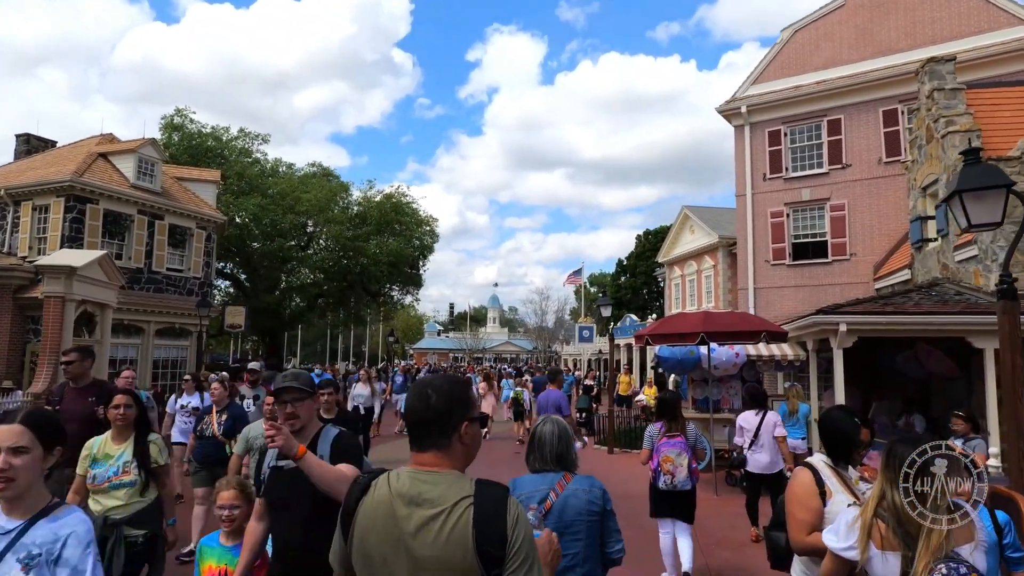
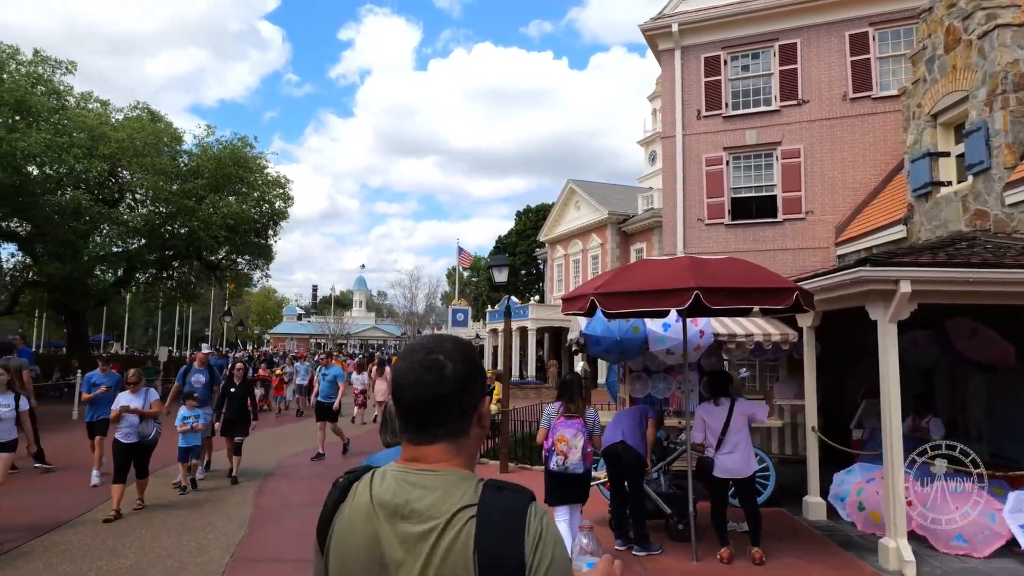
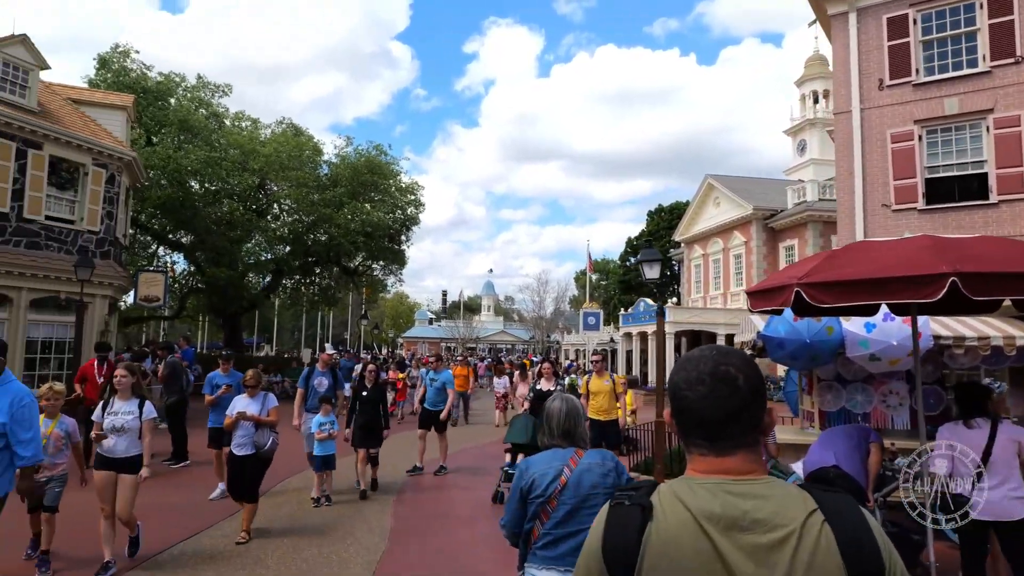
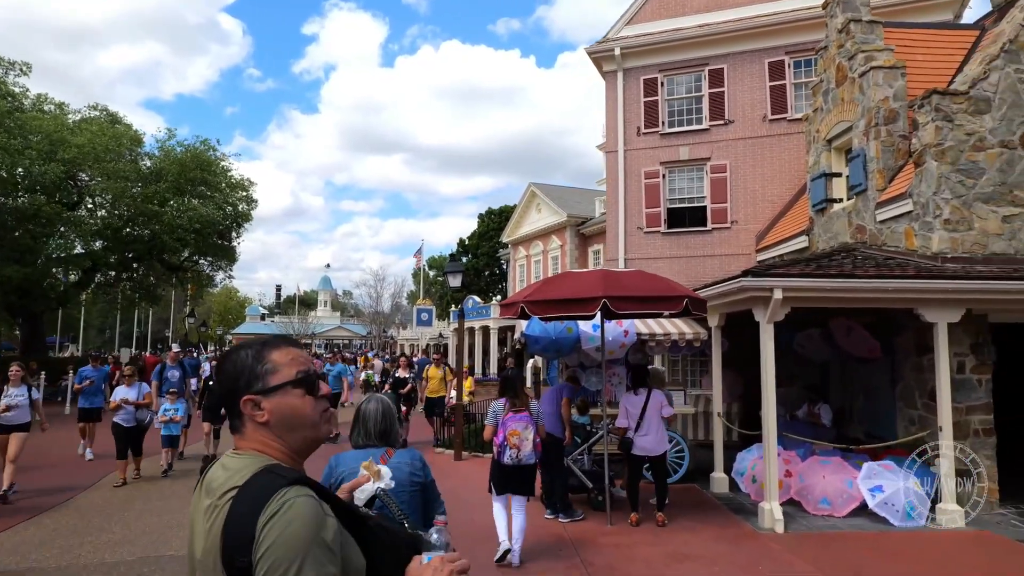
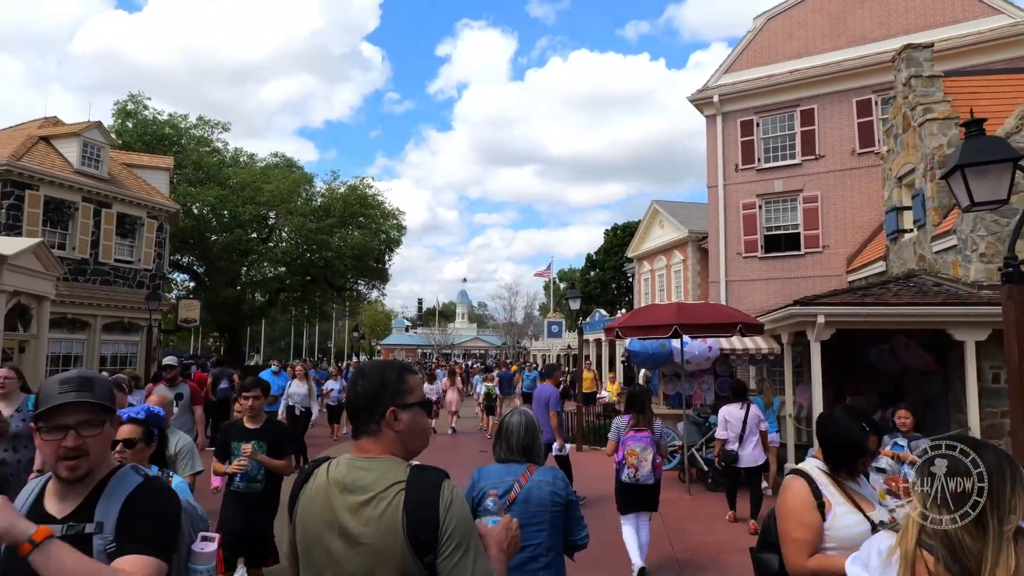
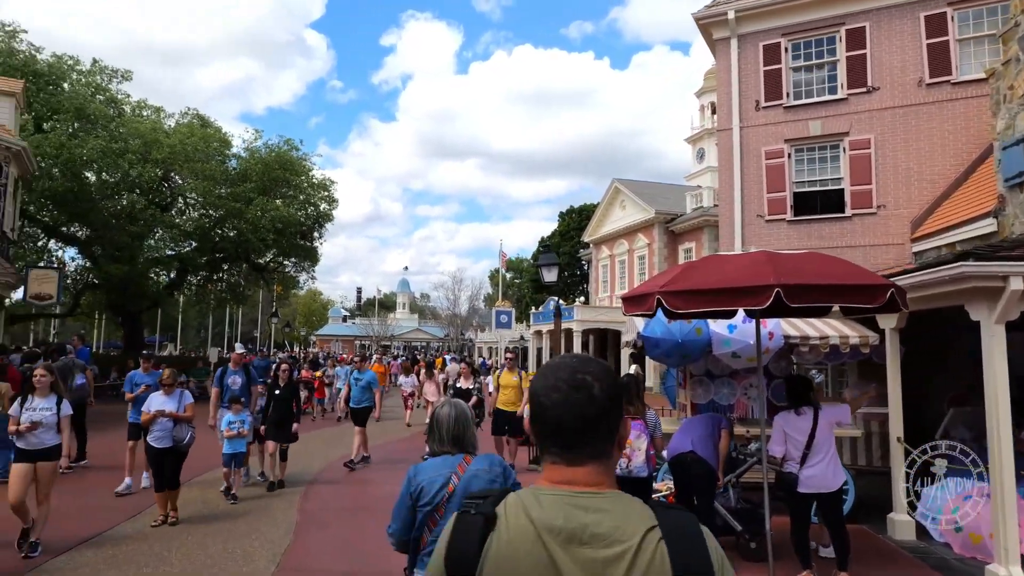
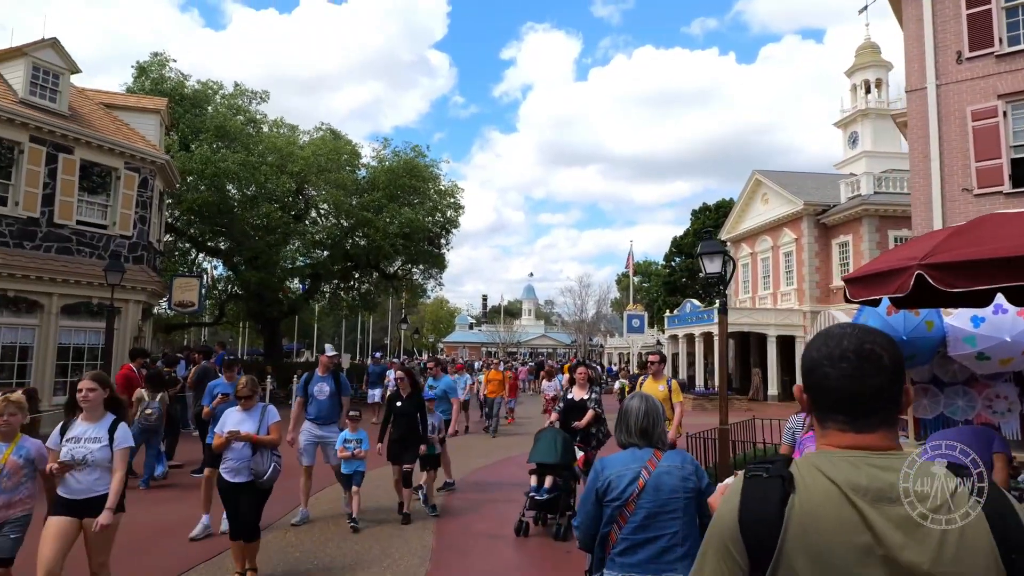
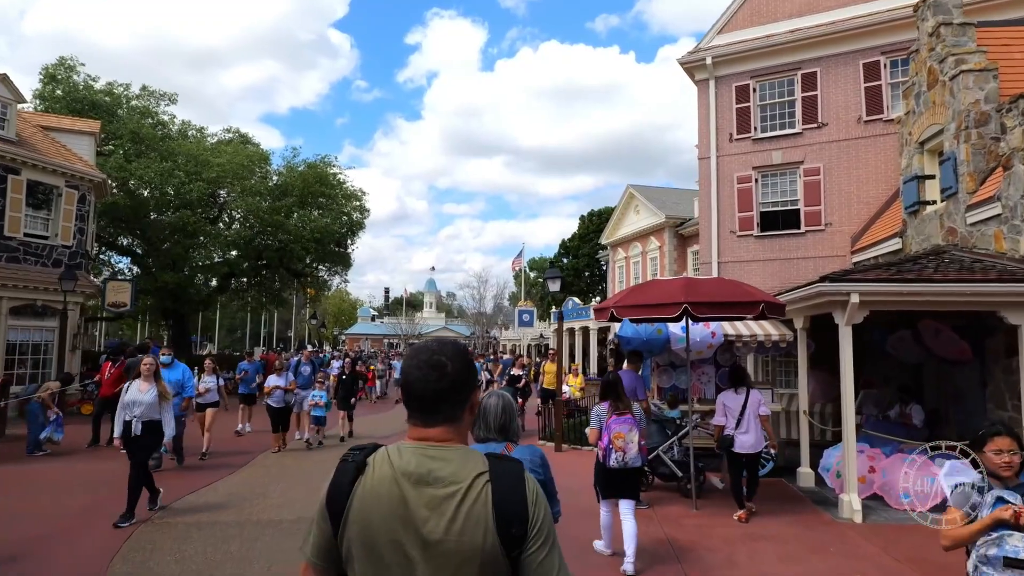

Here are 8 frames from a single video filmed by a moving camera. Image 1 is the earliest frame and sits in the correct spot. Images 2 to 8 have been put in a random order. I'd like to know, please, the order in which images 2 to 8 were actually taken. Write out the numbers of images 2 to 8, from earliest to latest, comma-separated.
5, 8, 4, 2, 6, 3, 7
